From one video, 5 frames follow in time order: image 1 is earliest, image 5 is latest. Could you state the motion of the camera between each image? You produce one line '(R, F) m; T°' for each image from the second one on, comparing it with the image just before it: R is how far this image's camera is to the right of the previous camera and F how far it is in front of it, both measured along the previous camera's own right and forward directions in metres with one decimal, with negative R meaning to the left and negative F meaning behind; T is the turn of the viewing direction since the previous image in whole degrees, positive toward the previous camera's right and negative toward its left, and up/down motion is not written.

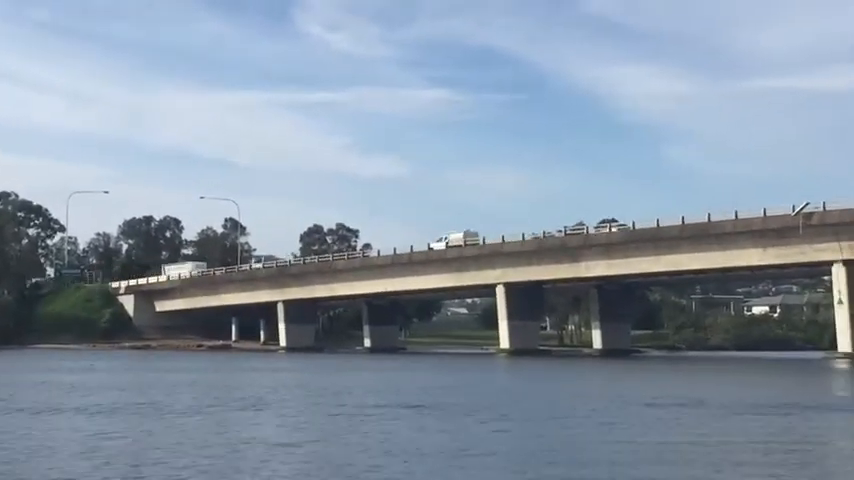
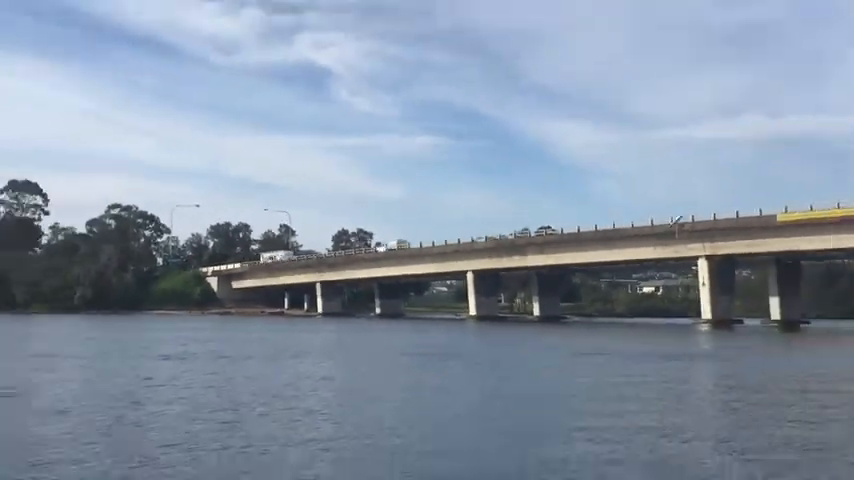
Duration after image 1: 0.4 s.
(+5.9, -11.0) m; -8°
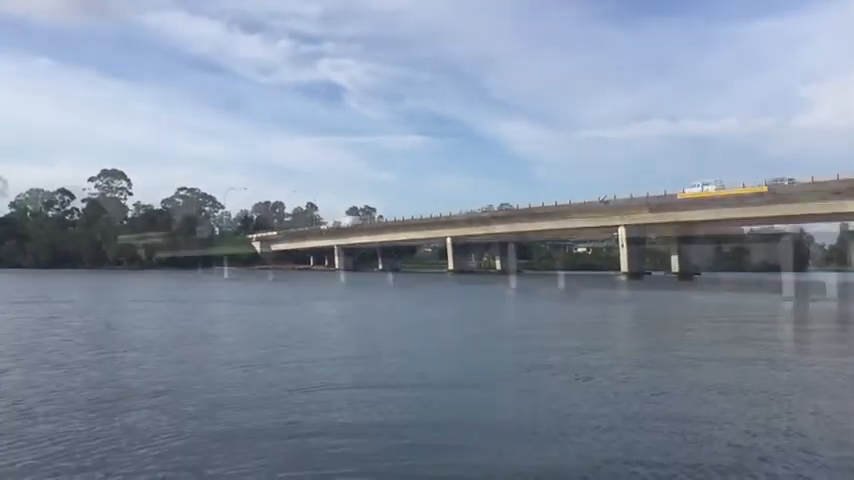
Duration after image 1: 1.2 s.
(+3.0, -13.4) m; -2°
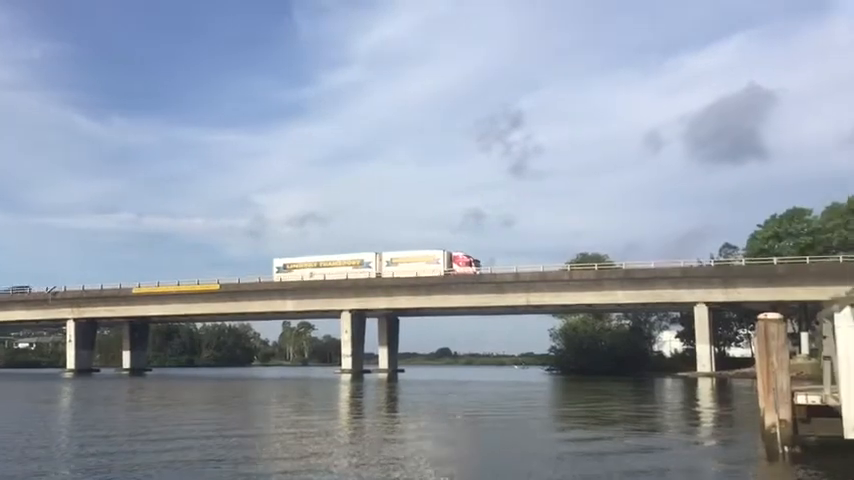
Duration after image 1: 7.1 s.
(+3.9, -1.1) m; +13°
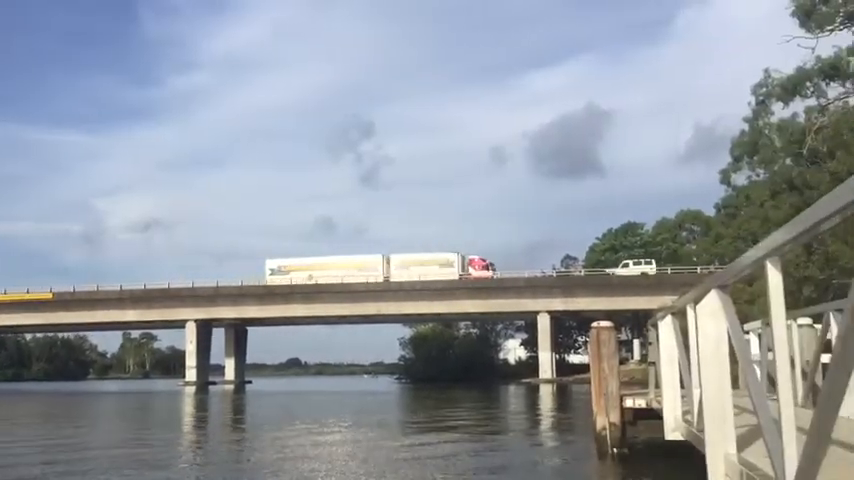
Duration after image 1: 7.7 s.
(0.0, 0.0) m; +10°
